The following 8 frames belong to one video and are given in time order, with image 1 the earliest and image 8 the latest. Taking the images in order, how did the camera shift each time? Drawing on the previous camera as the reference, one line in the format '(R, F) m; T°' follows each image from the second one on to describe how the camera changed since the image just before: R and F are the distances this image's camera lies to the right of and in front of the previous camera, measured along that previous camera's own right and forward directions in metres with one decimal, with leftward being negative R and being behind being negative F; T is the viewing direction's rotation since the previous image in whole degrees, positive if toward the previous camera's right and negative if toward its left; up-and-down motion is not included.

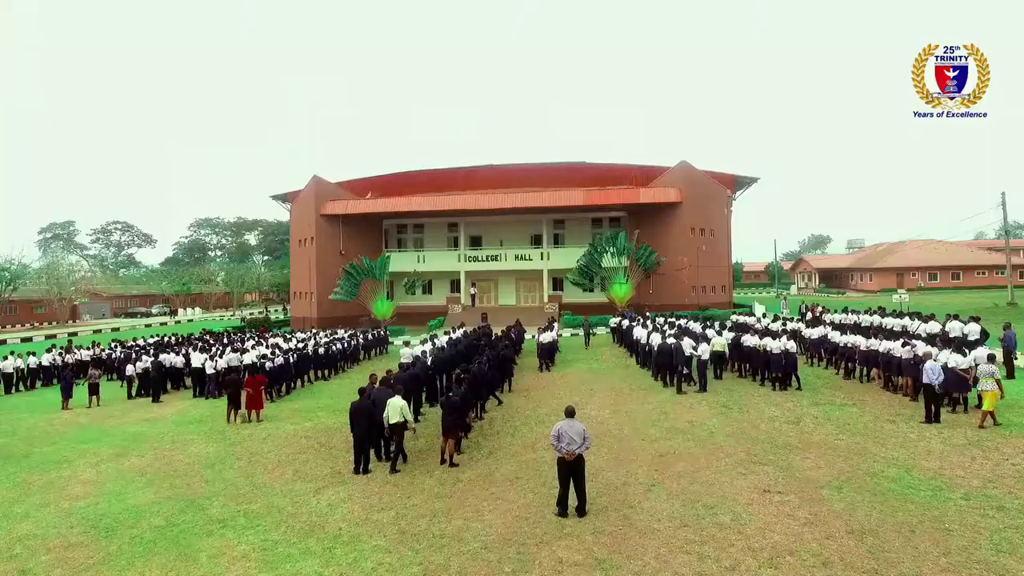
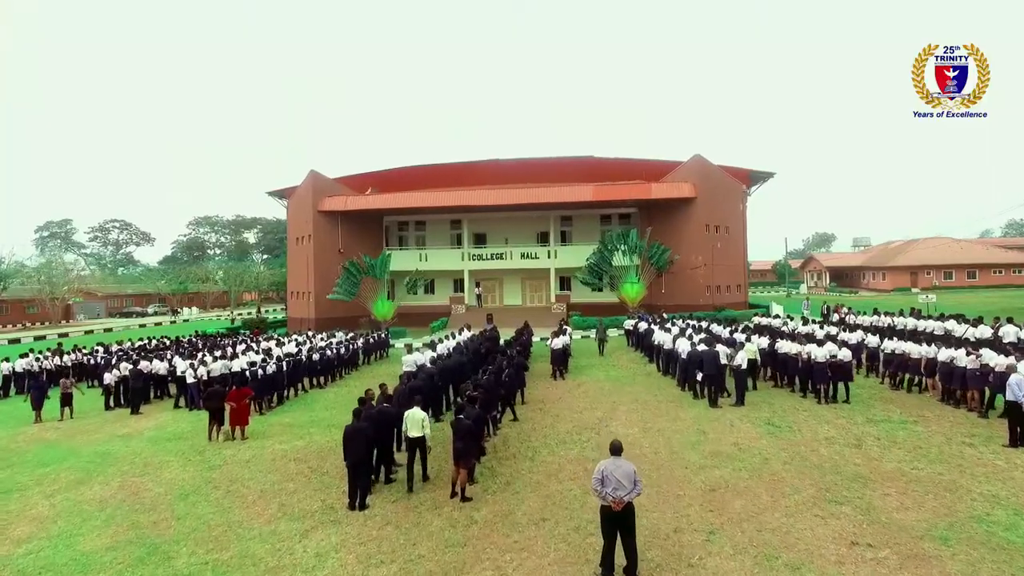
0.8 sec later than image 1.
(-0.3, +1.4) m; 0°
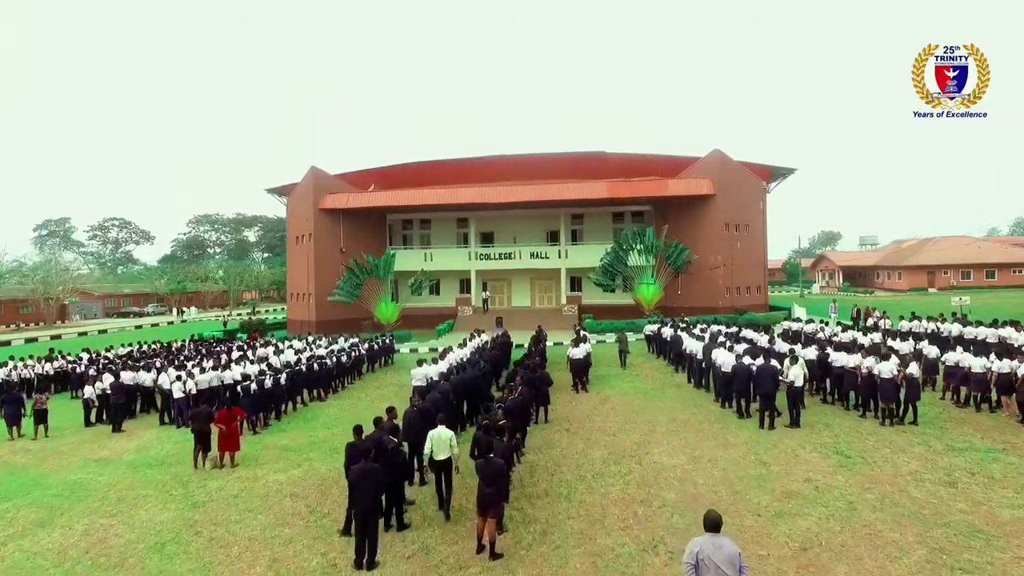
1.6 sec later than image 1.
(-0.4, +1.4) m; 0°
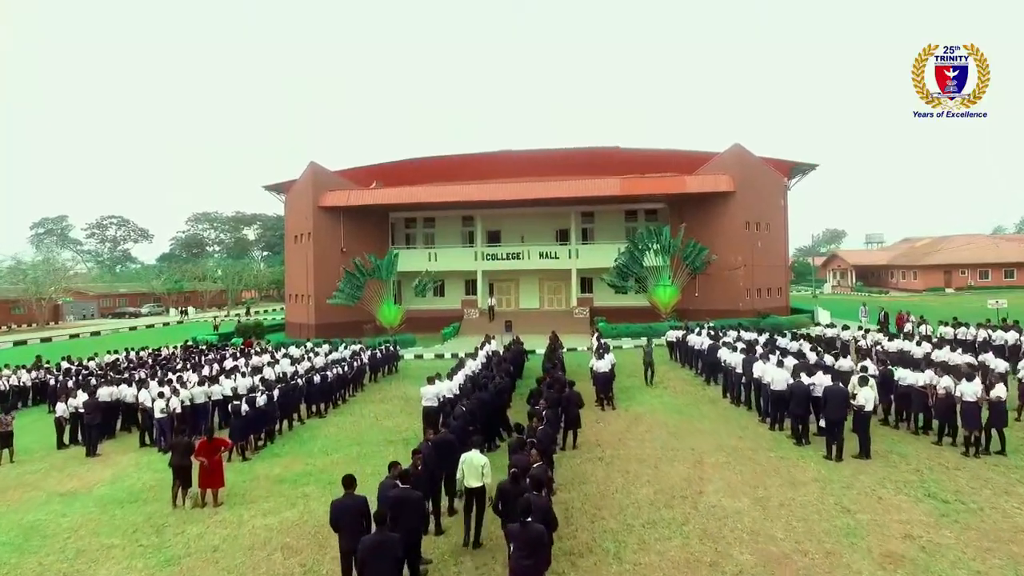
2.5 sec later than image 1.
(-0.4, +1.4) m; 0°
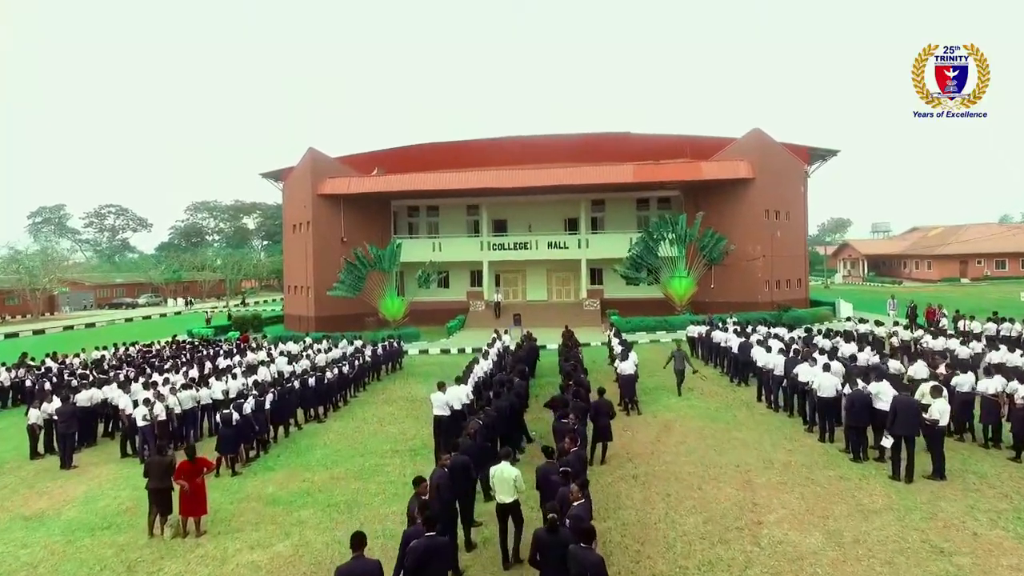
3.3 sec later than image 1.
(-0.3, +1.2) m; 0°
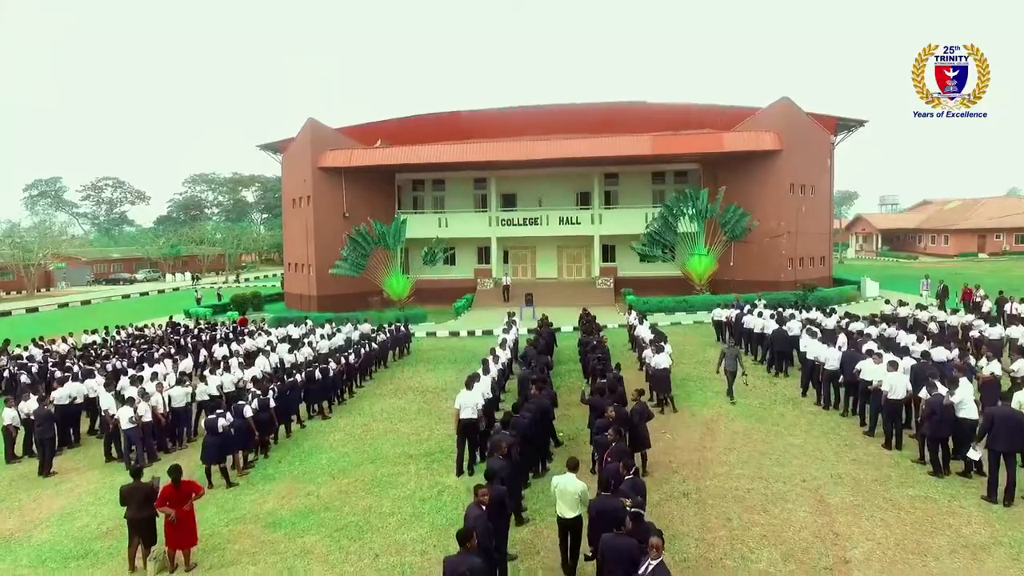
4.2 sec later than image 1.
(-0.4, +1.2) m; 0°
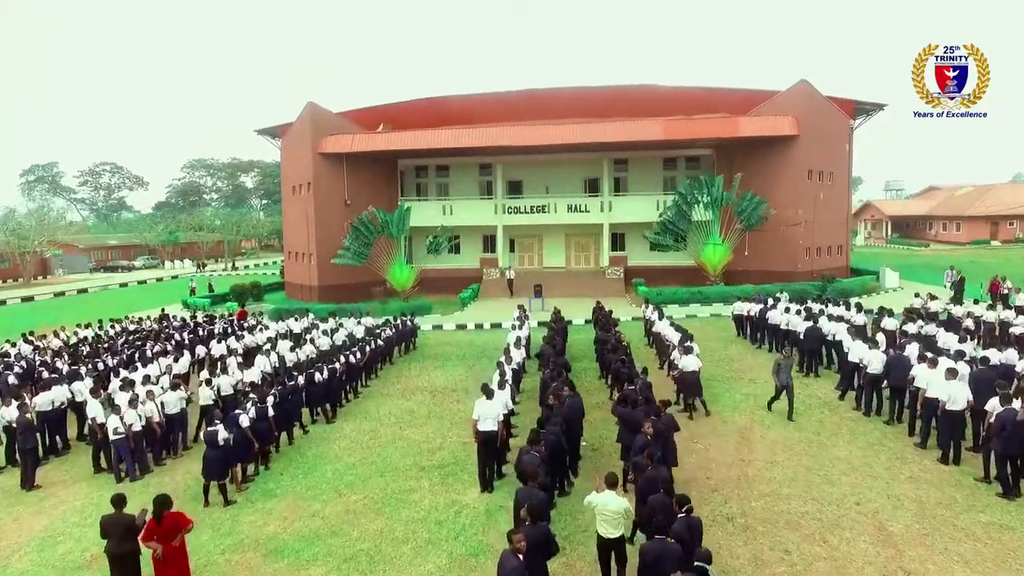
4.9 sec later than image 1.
(-0.3, +0.8) m; 0°
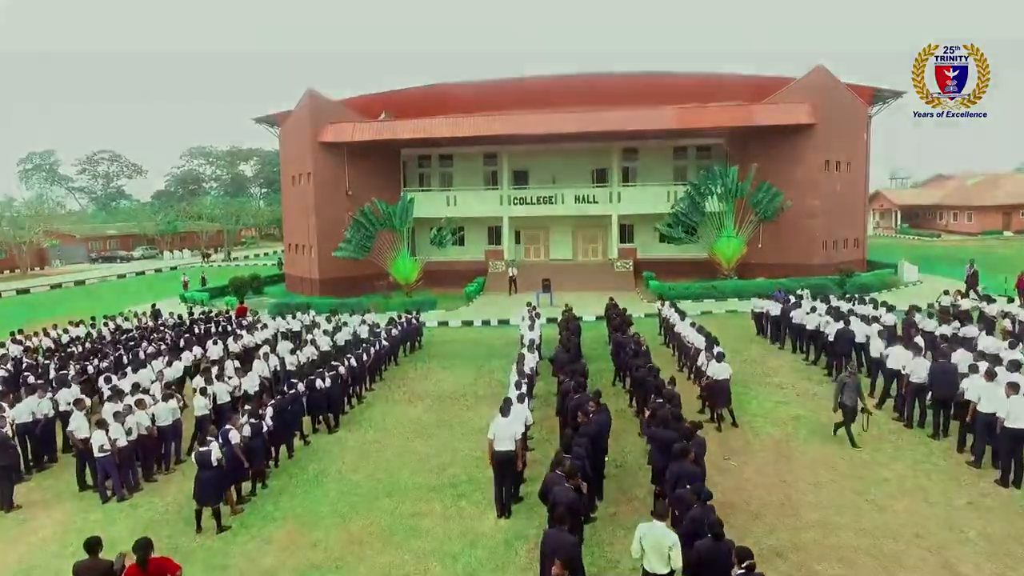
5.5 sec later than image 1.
(-0.2, +0.7) m; 0°
